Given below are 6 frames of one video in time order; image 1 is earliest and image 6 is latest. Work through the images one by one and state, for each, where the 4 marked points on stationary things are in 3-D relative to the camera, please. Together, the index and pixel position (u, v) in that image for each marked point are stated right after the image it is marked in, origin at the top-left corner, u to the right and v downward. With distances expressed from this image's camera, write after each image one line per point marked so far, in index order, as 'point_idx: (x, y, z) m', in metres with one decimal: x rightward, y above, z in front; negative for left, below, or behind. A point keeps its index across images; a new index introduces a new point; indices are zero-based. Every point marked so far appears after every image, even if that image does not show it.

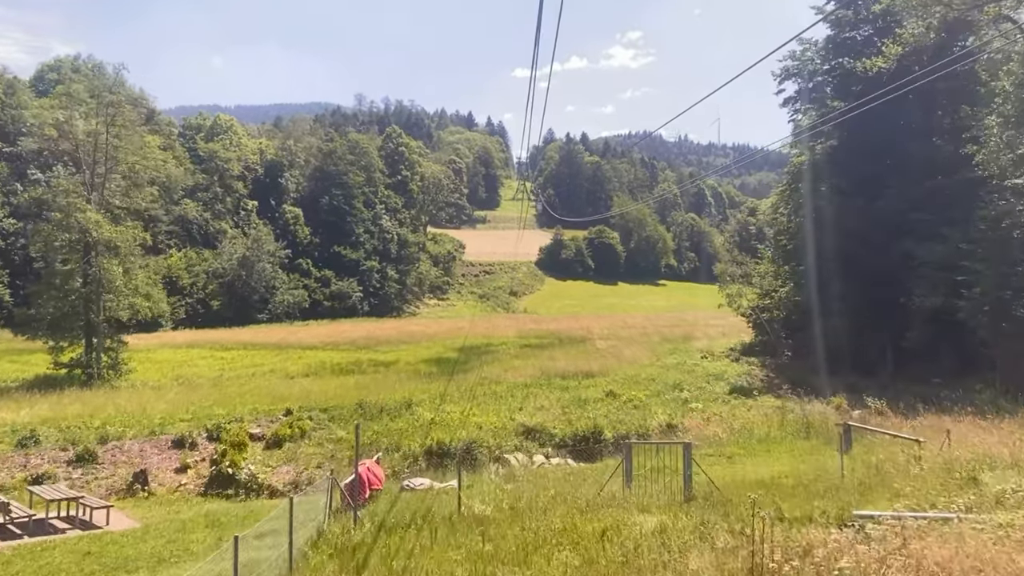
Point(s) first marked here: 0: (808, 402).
0: (+5.9, -2.3, +15.4) m
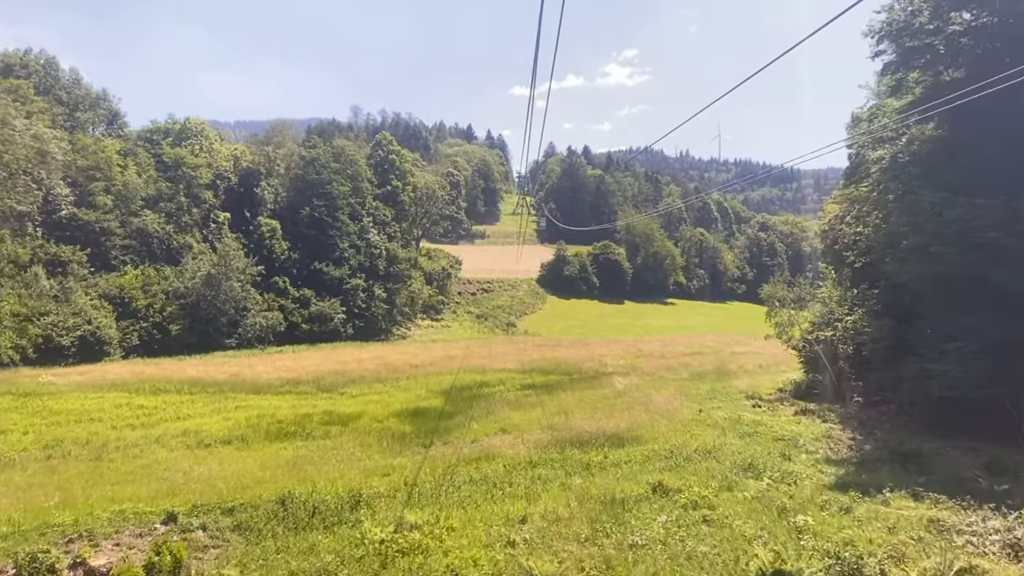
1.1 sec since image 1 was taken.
0: (+5.9, -2.9, +9.7) m
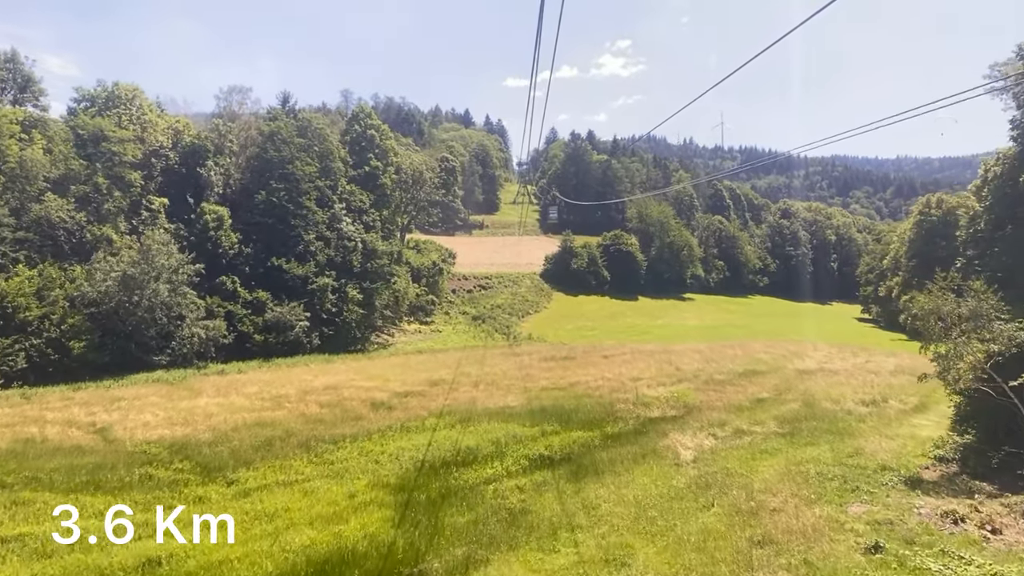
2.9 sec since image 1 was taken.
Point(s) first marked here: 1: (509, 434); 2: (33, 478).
0: (+5.9, -3.3, +0.4) m
1: (-0.1, -3.3, +17.7) m
2: (-8.9, -3.5, +14.3) m
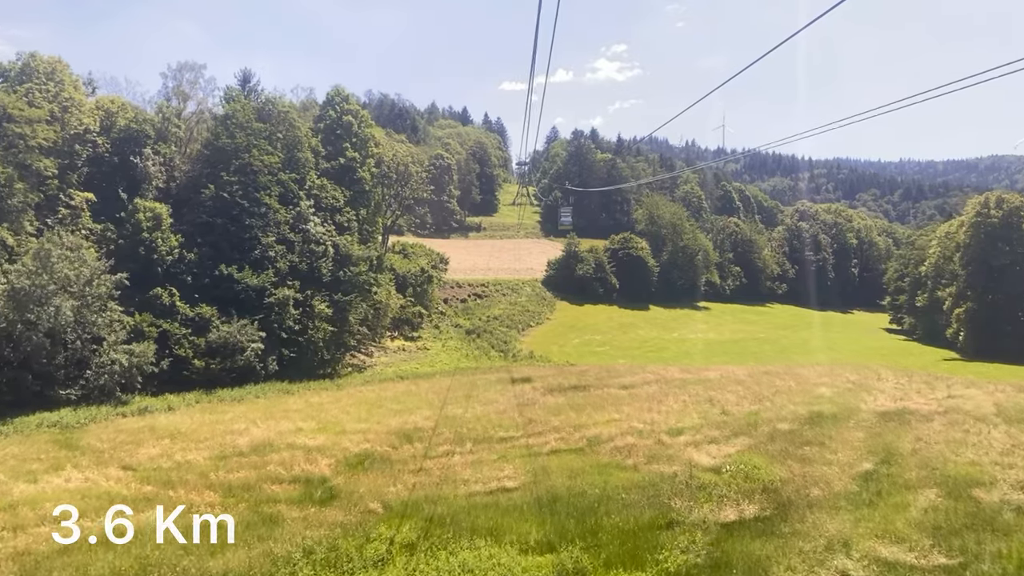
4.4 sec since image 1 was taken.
0: (+5.9, -3.8, -7.0) m
1: (-0.1, -3.9, +10.3) m
2: (-8.9, -4.0, +6.9) m
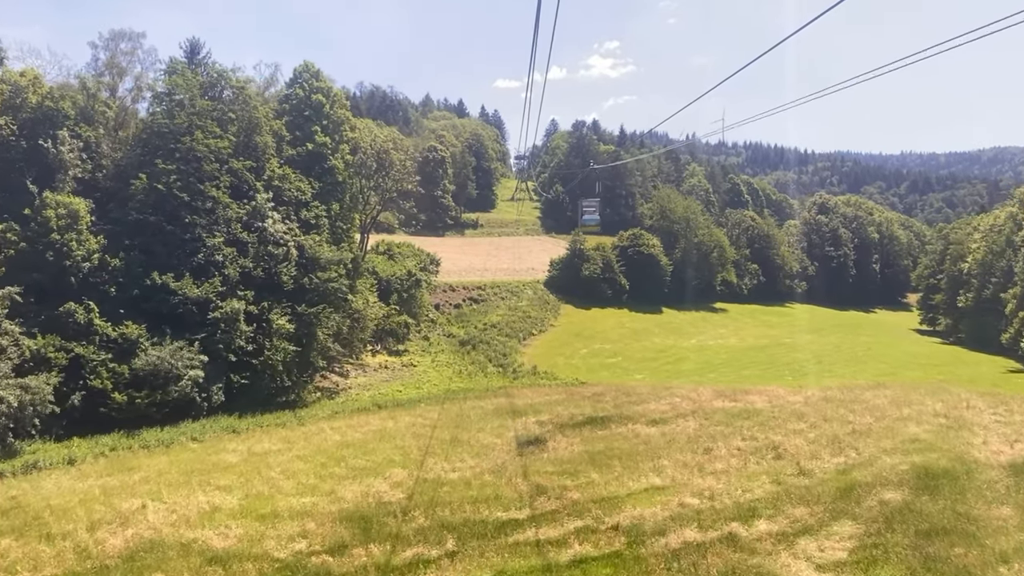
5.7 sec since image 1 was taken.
0: (+5.9, -4.3, -13.6) m
1: (-0.1, -4.4, +3.7) m
2: (-8.9, -4.6, +0.3) m
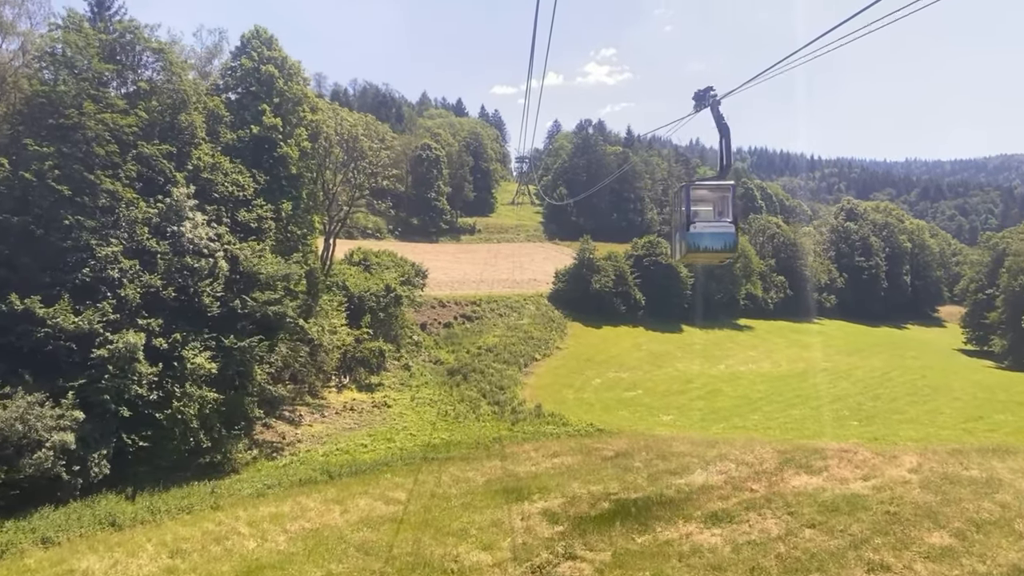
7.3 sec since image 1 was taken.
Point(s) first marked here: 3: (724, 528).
0: (+5.9, -4.9, -21.8) m
1: (-0.2, -5.1, -4.5) m
2: (-8.9, -5.2, -7.9) m
3: (+4.9, -5.3, +17.8) m
